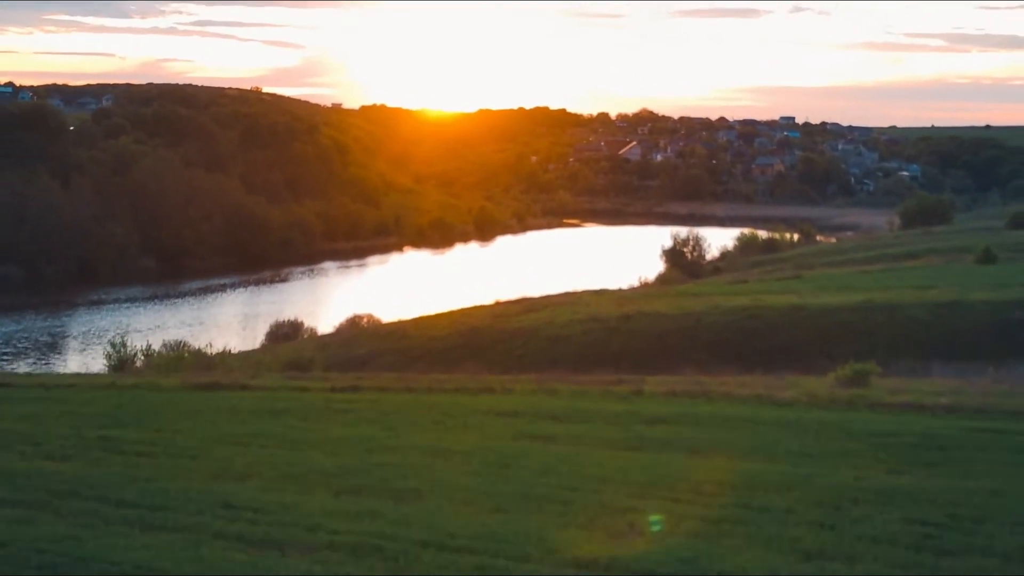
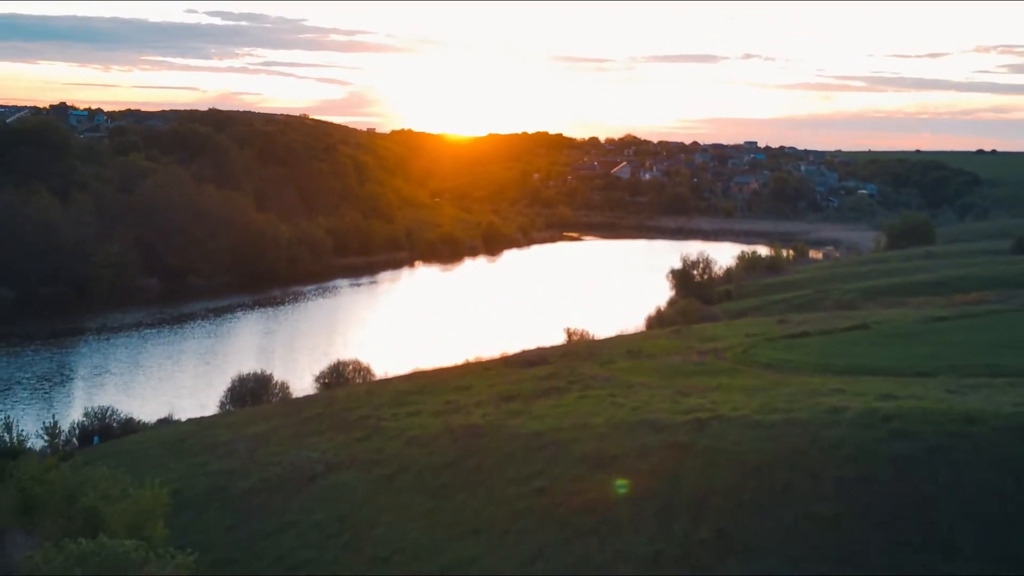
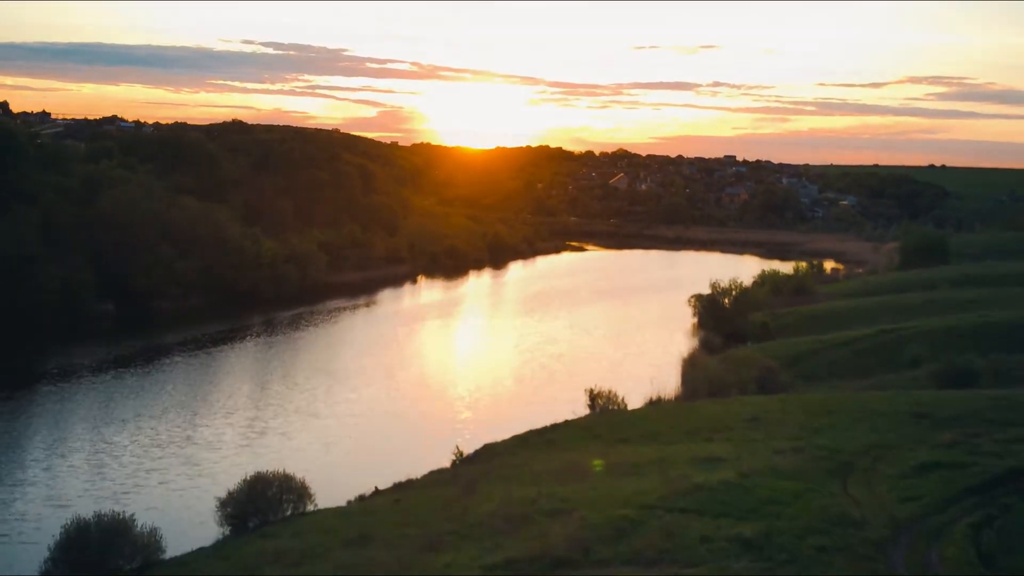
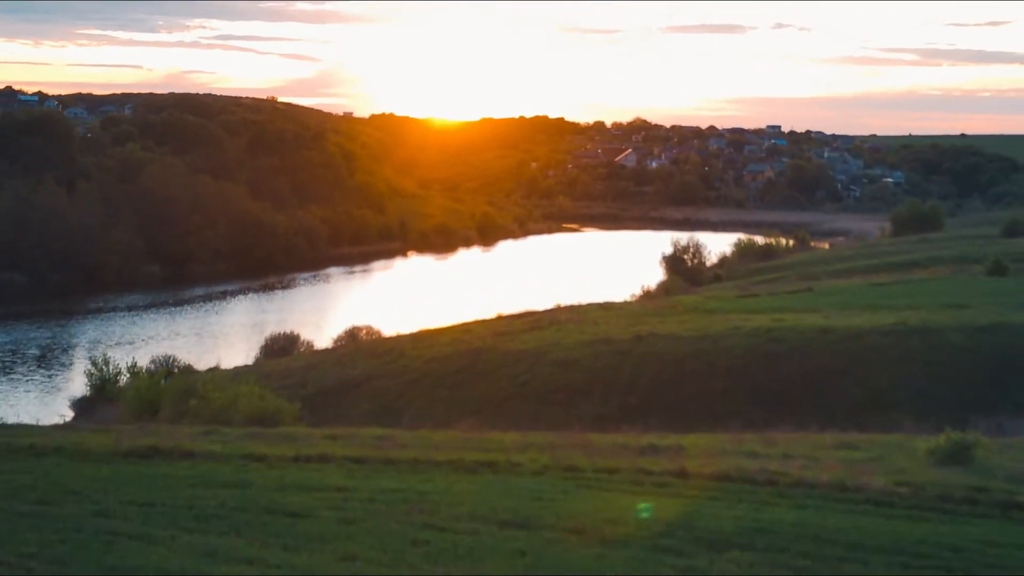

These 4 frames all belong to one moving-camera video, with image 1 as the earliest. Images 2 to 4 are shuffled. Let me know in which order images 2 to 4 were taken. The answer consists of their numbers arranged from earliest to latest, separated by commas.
4, 2, 3
